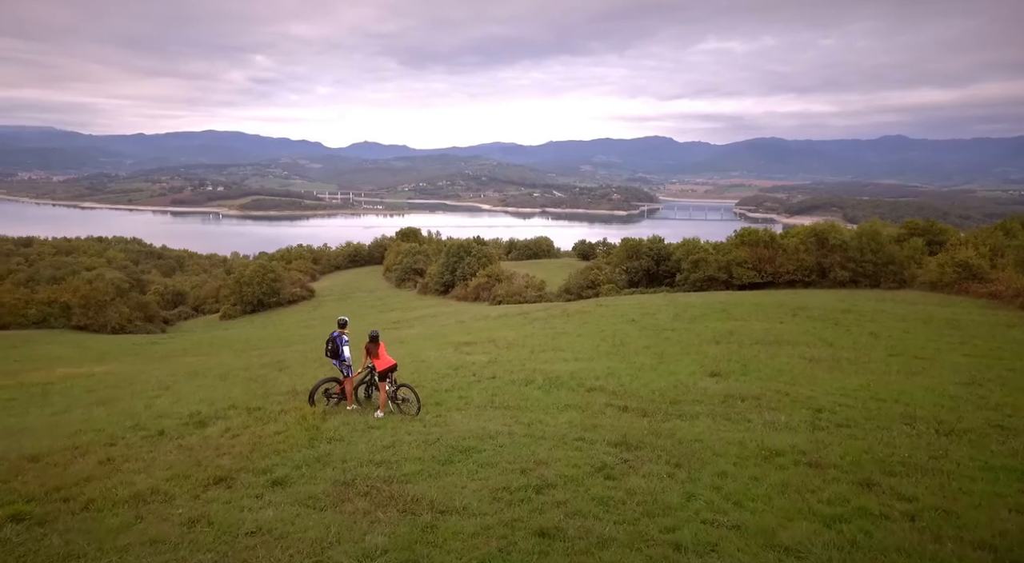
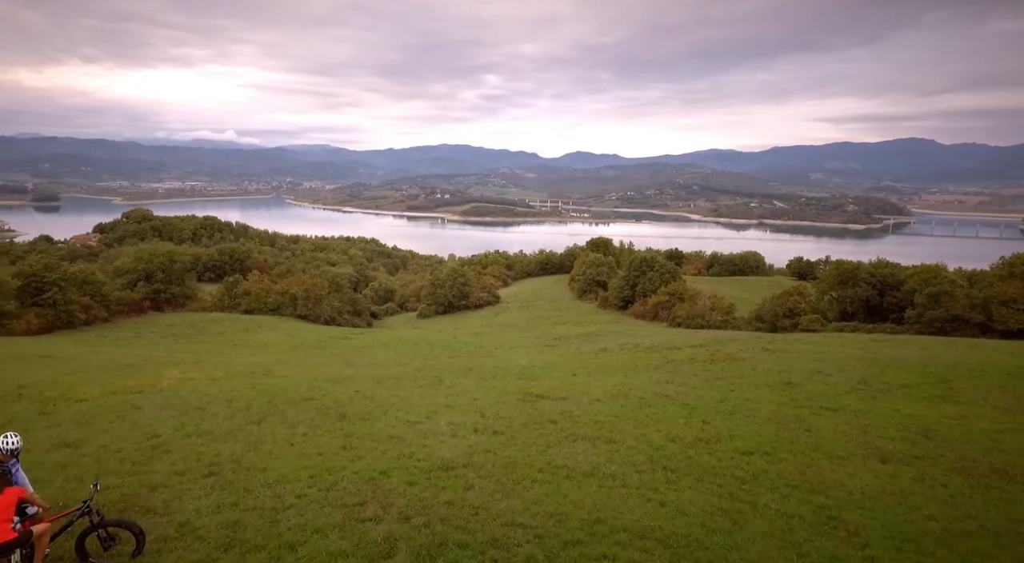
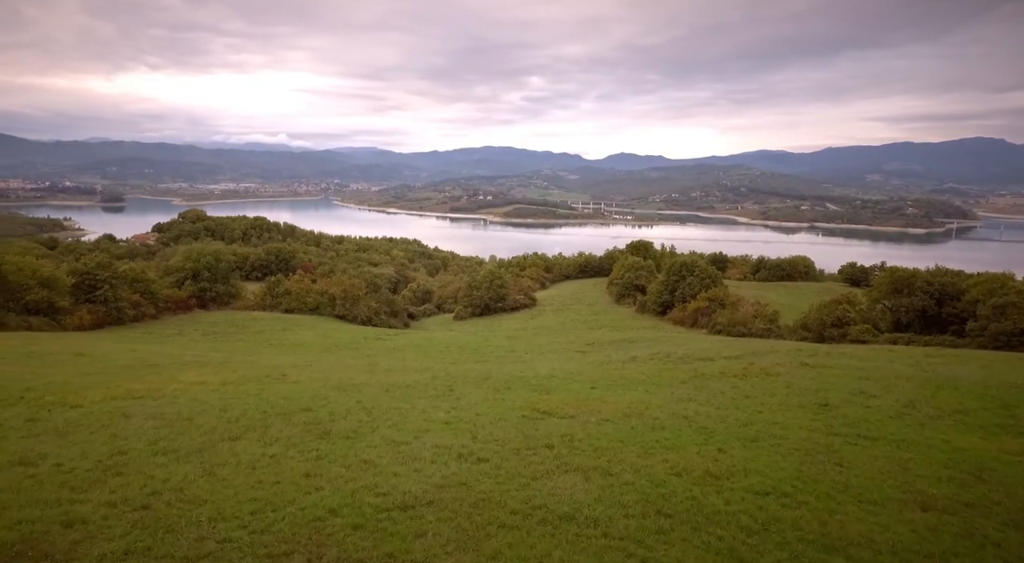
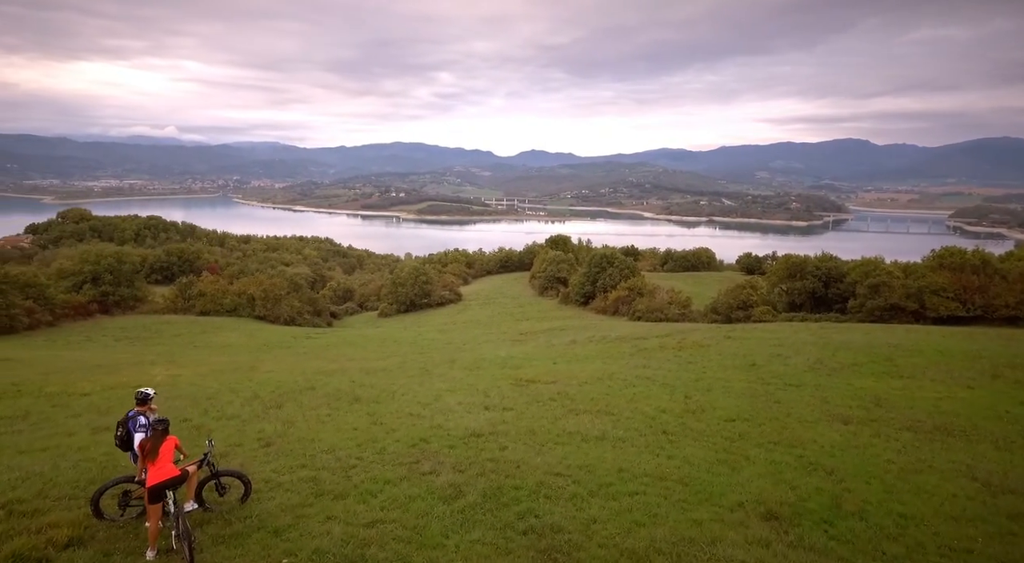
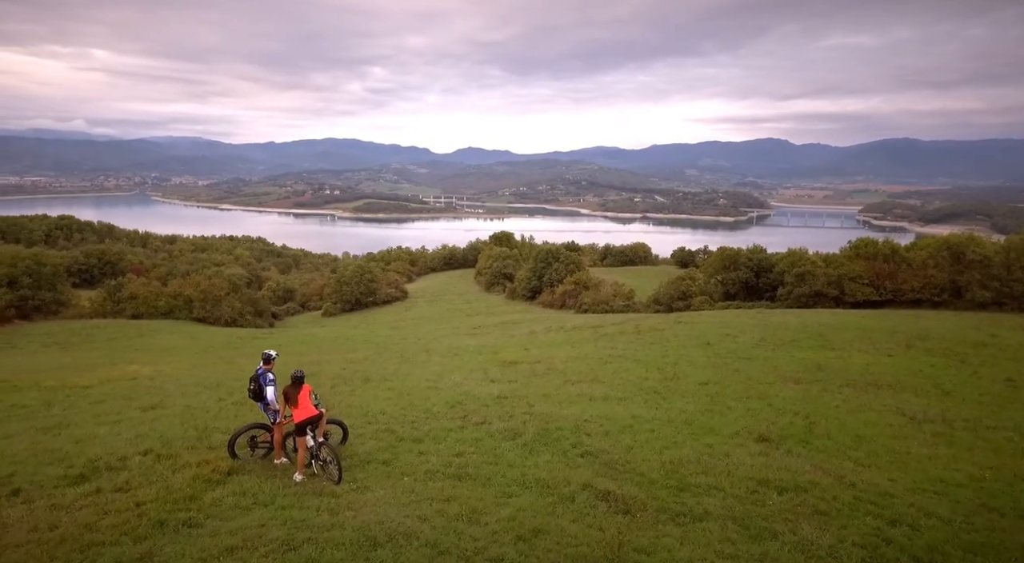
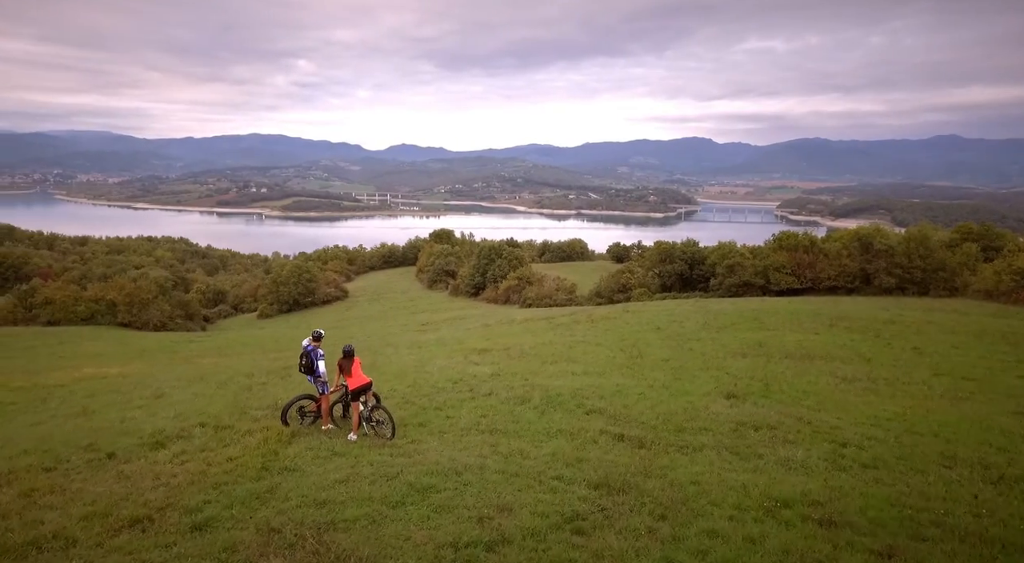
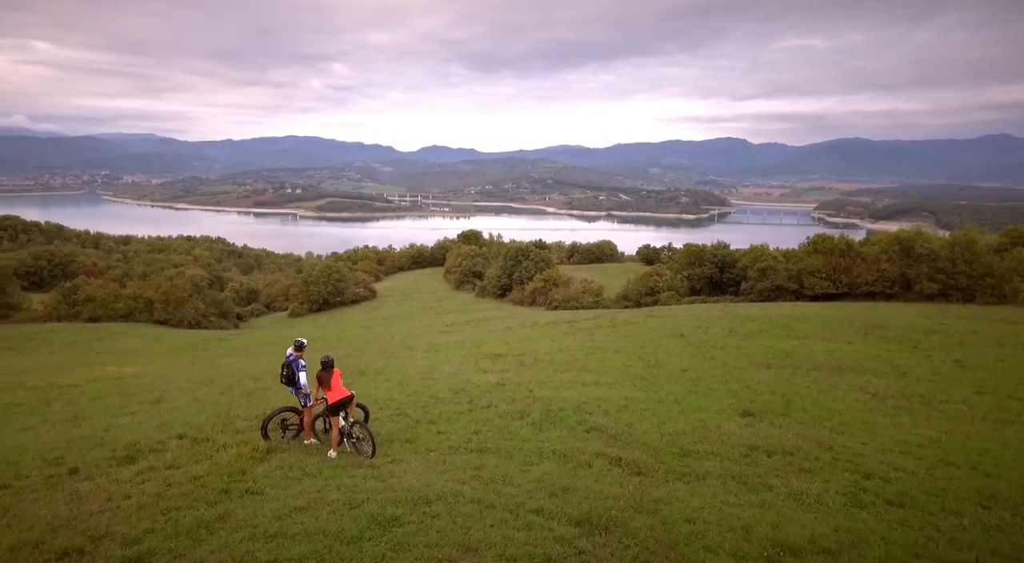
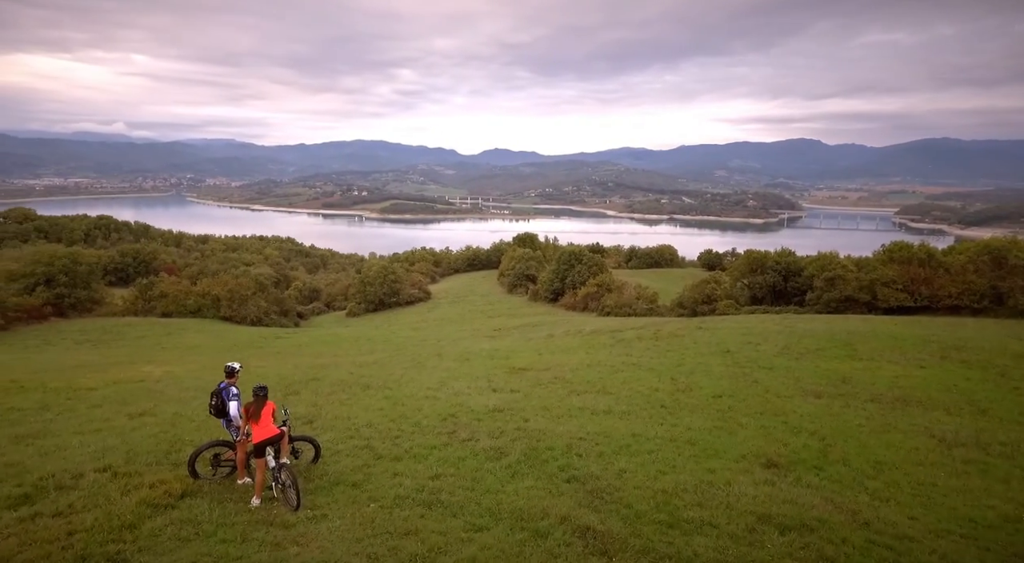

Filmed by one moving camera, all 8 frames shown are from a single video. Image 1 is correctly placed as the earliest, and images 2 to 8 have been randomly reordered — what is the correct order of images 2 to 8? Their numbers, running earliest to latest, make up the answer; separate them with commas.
6, 7, 5, 8, 4, 2, 3
